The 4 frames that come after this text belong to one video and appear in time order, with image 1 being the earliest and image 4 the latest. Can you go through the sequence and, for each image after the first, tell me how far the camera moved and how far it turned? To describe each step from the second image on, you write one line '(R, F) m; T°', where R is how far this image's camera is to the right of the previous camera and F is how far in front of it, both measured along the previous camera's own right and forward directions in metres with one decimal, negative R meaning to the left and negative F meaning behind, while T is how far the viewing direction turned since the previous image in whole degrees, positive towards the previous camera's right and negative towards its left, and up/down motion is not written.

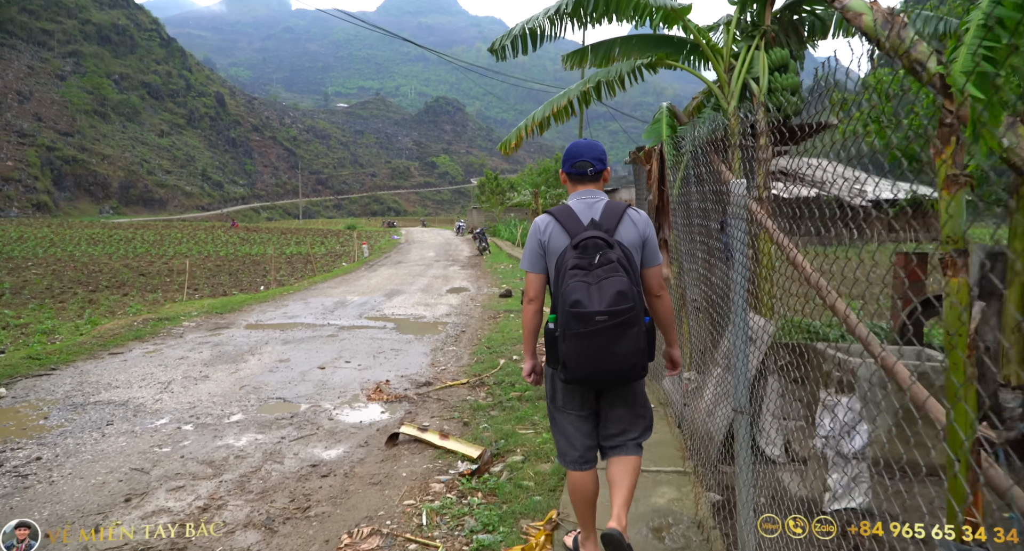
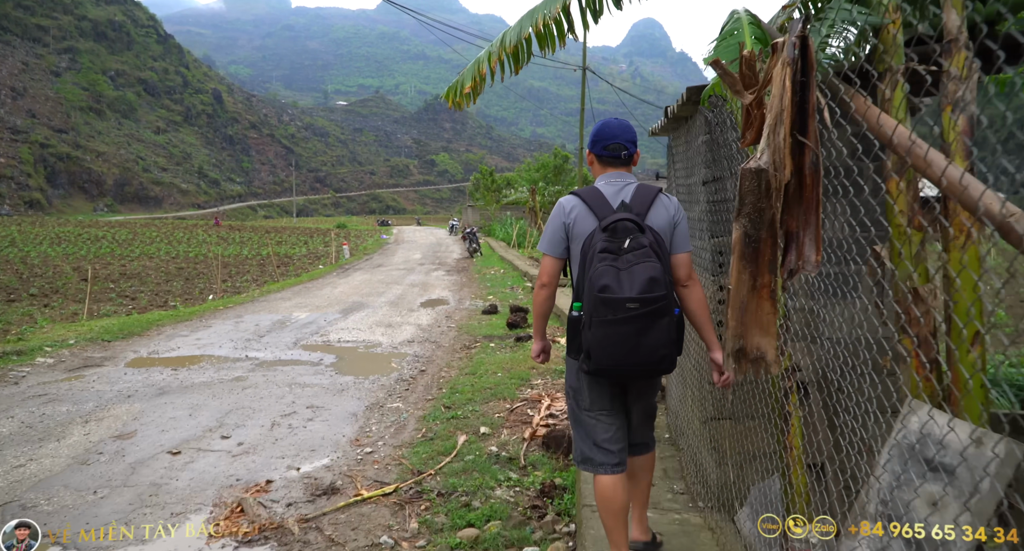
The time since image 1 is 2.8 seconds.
(+0.2, +2.3) m; 0°
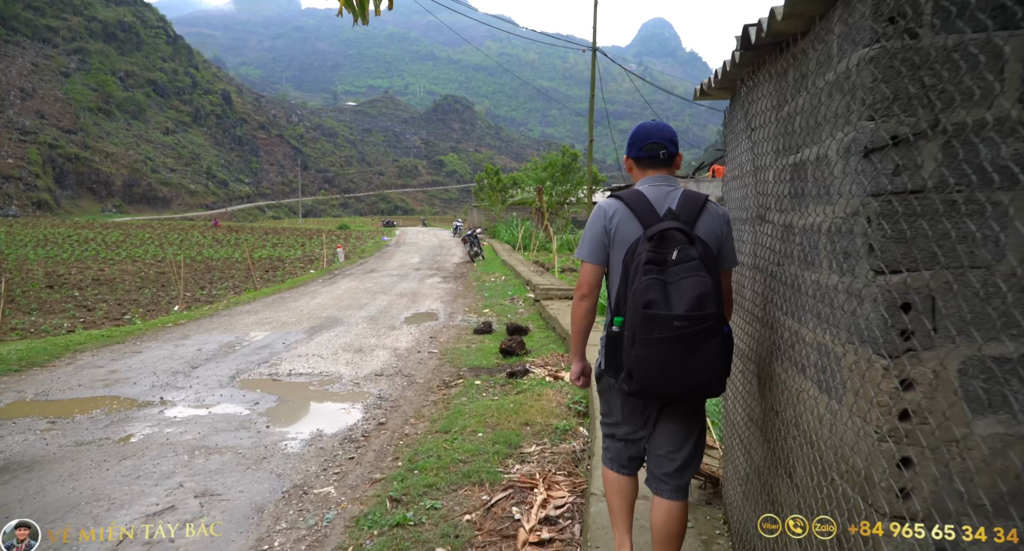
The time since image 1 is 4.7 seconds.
(+0.2, +1.6) m; -1°
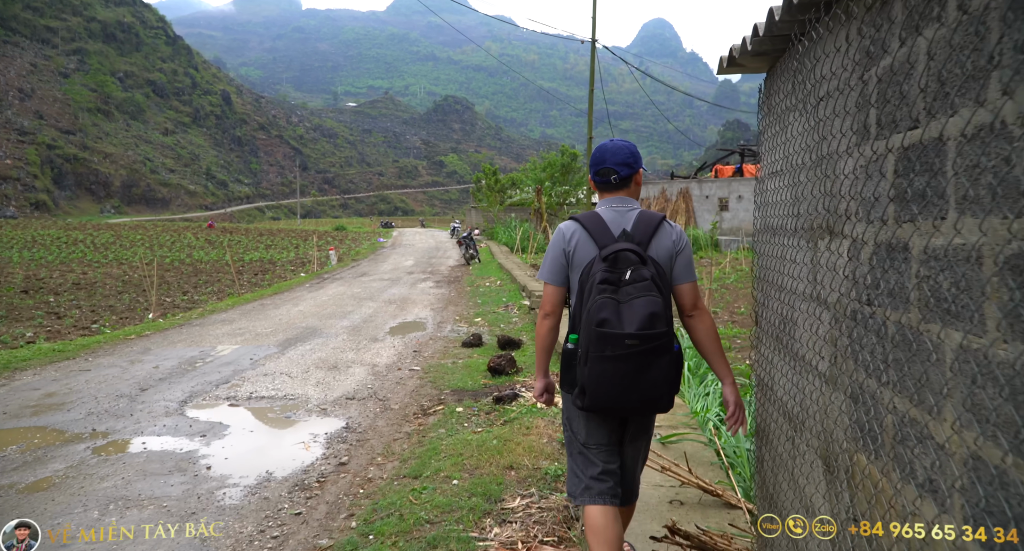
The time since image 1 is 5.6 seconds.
(+0.1, +0.7) m; 0°
